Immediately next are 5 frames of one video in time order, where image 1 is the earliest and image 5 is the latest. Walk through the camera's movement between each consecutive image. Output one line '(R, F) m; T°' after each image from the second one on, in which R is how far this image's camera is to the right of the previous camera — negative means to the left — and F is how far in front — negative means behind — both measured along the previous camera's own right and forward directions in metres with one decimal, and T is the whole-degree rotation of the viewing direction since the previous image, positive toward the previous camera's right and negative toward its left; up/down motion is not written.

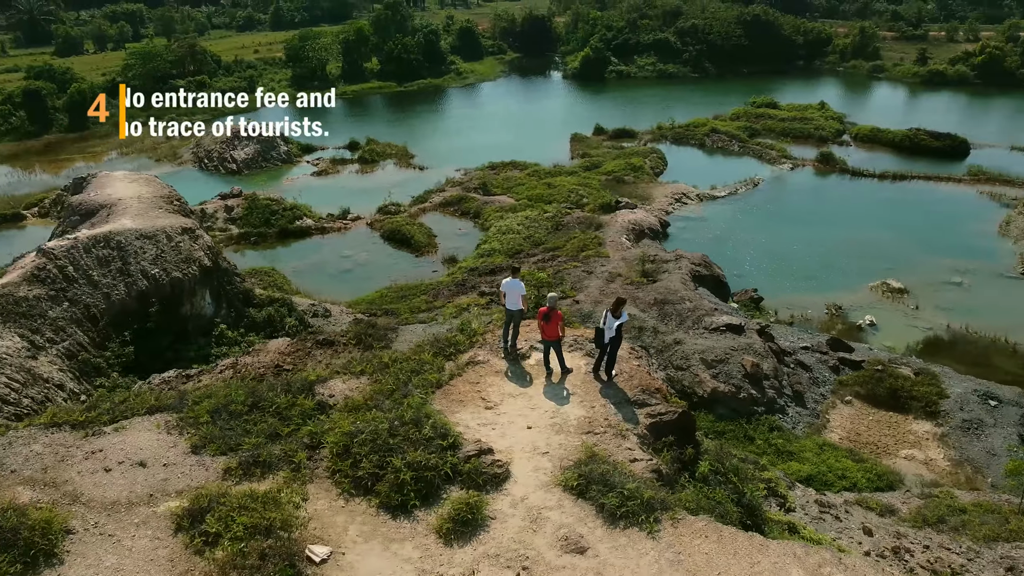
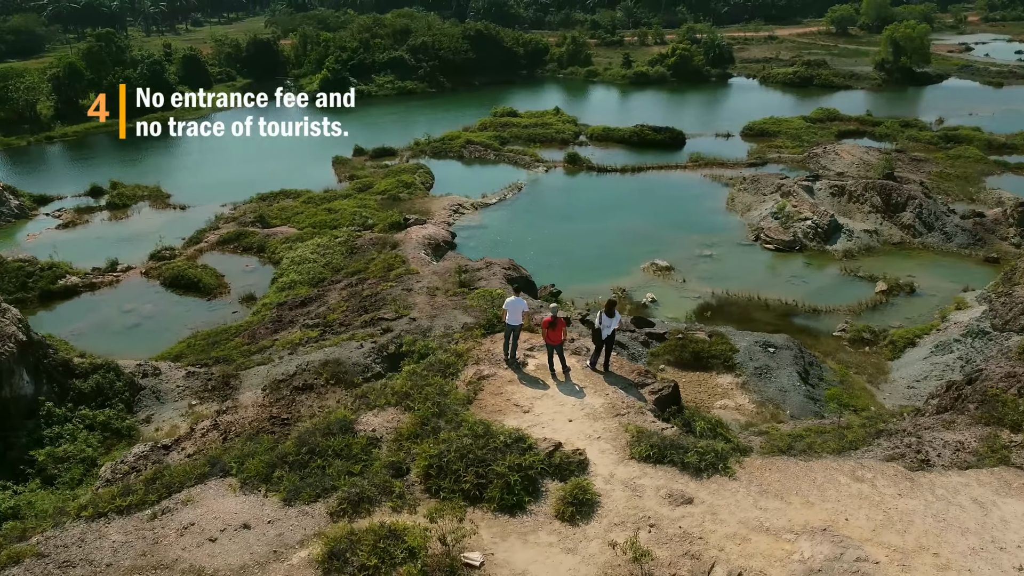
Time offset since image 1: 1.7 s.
(-2.6, -0.5) m; +18°
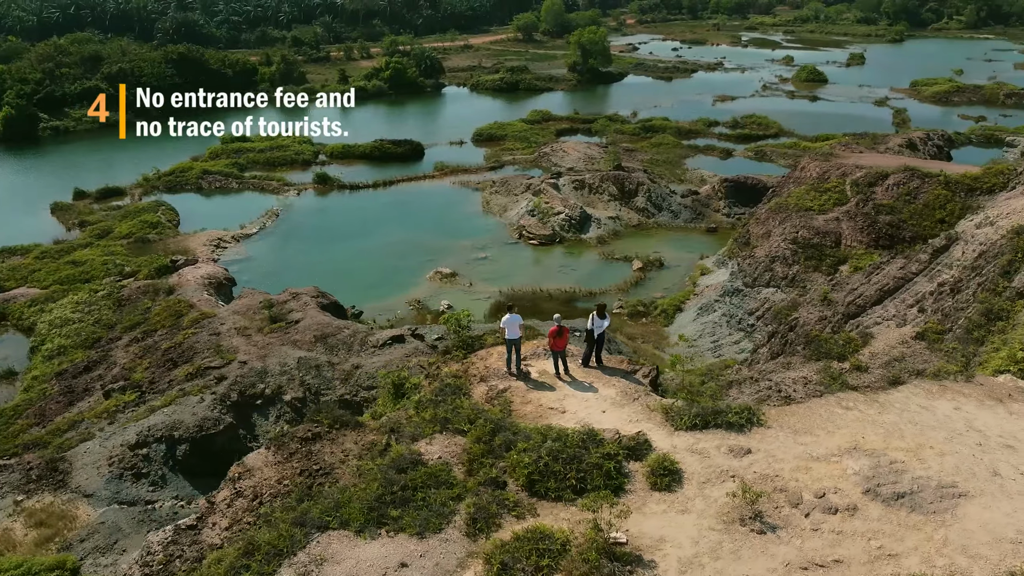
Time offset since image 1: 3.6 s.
(-3.2, -0.3) m; +20°
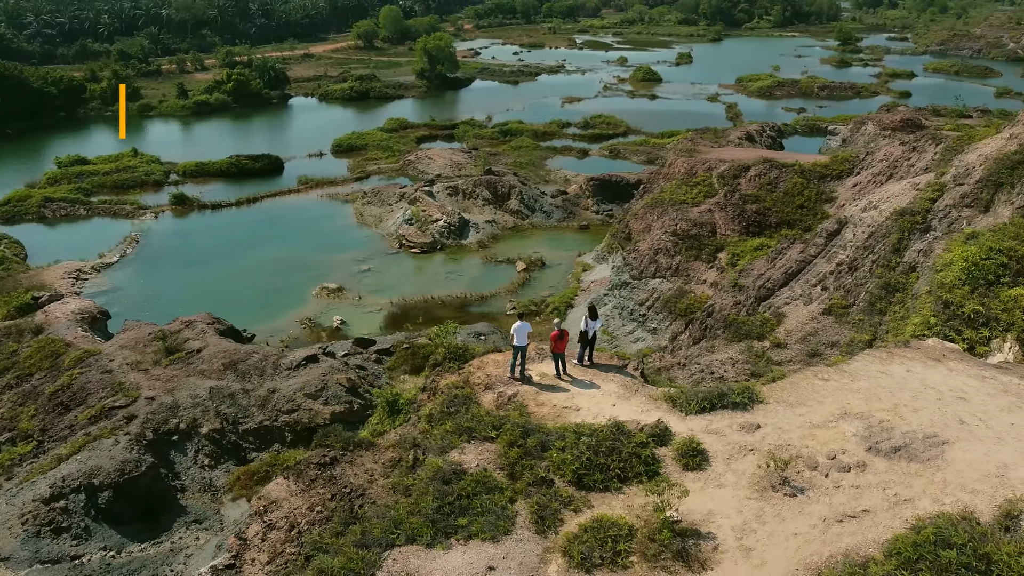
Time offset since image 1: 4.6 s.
(-1.8, -0.3) m; +11°
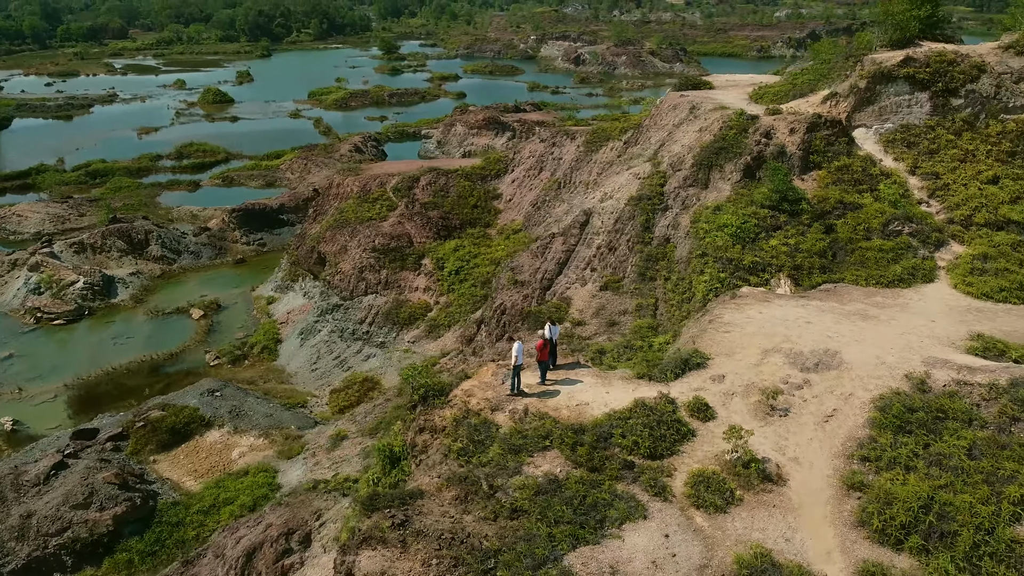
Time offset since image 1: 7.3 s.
(-5.2, +0.3) m; +30°
